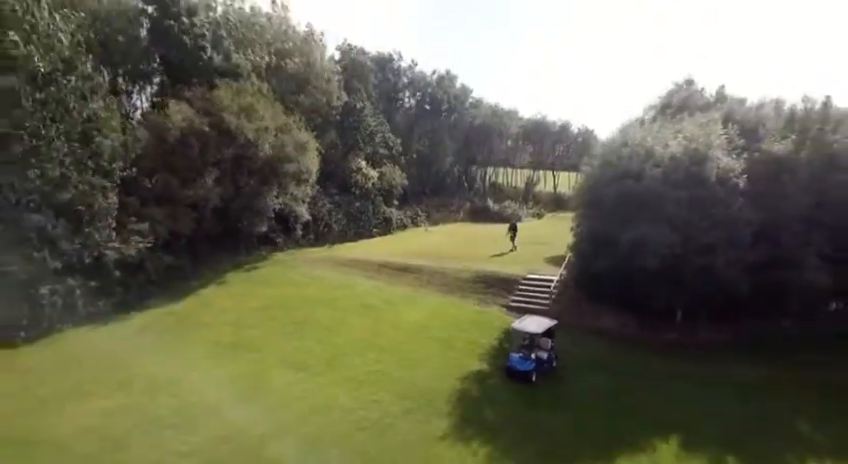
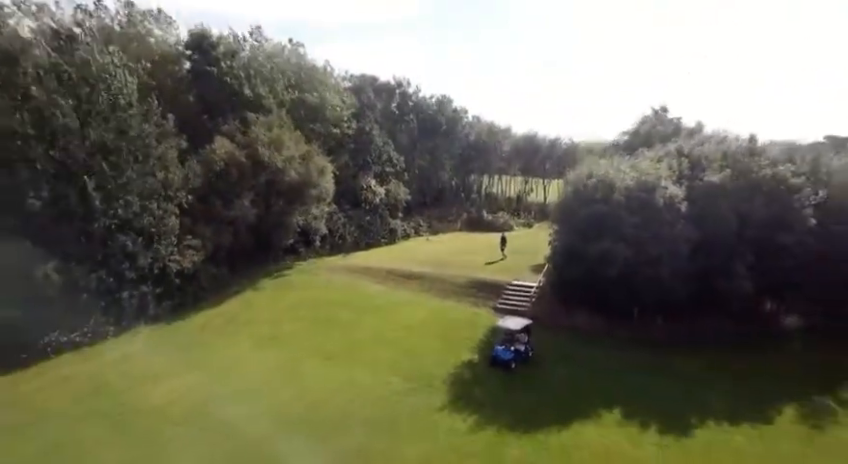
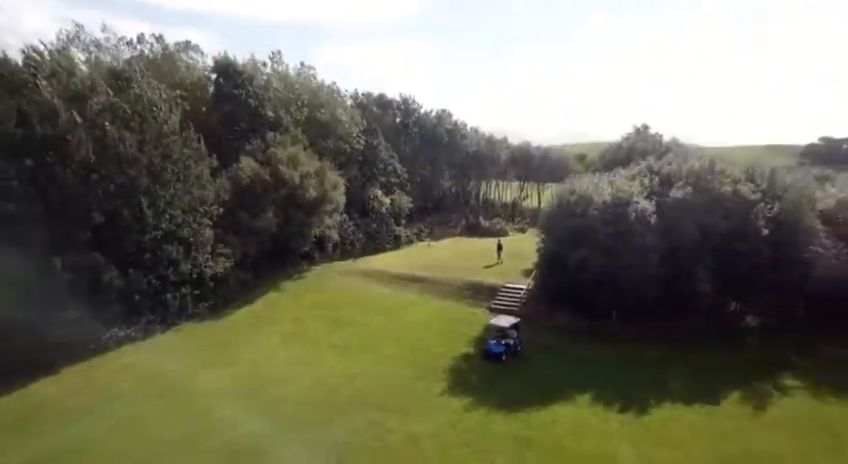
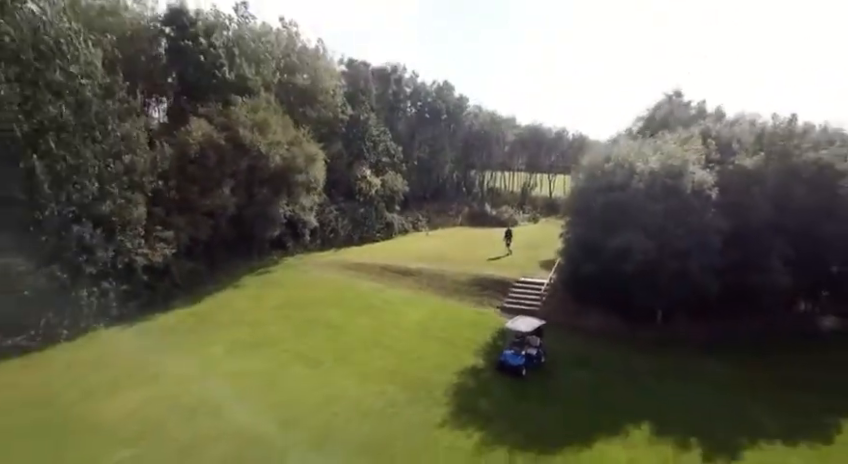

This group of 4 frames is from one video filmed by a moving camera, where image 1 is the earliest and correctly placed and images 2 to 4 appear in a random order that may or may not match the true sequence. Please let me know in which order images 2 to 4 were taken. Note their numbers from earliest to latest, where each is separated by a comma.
4, 2, 3
